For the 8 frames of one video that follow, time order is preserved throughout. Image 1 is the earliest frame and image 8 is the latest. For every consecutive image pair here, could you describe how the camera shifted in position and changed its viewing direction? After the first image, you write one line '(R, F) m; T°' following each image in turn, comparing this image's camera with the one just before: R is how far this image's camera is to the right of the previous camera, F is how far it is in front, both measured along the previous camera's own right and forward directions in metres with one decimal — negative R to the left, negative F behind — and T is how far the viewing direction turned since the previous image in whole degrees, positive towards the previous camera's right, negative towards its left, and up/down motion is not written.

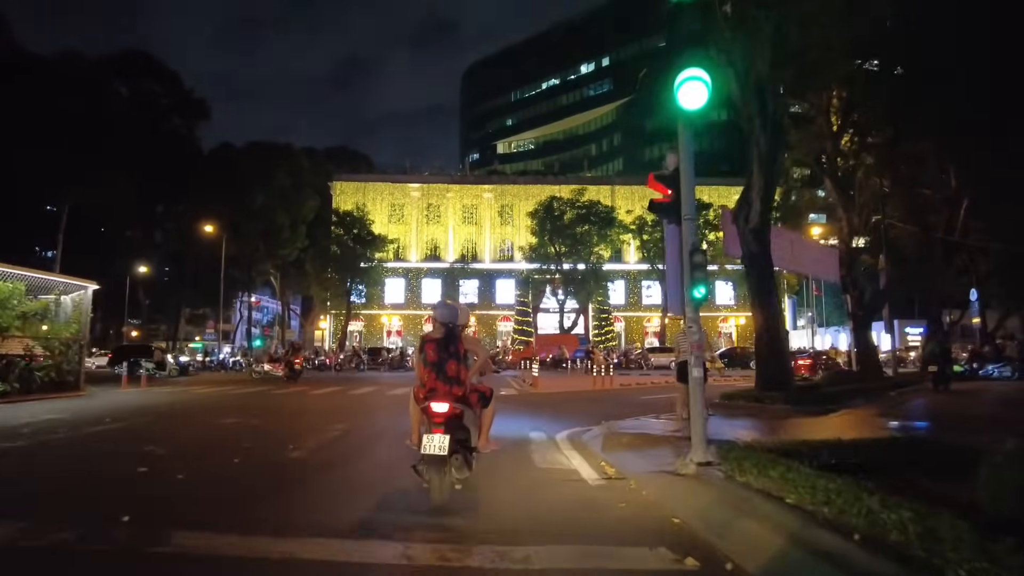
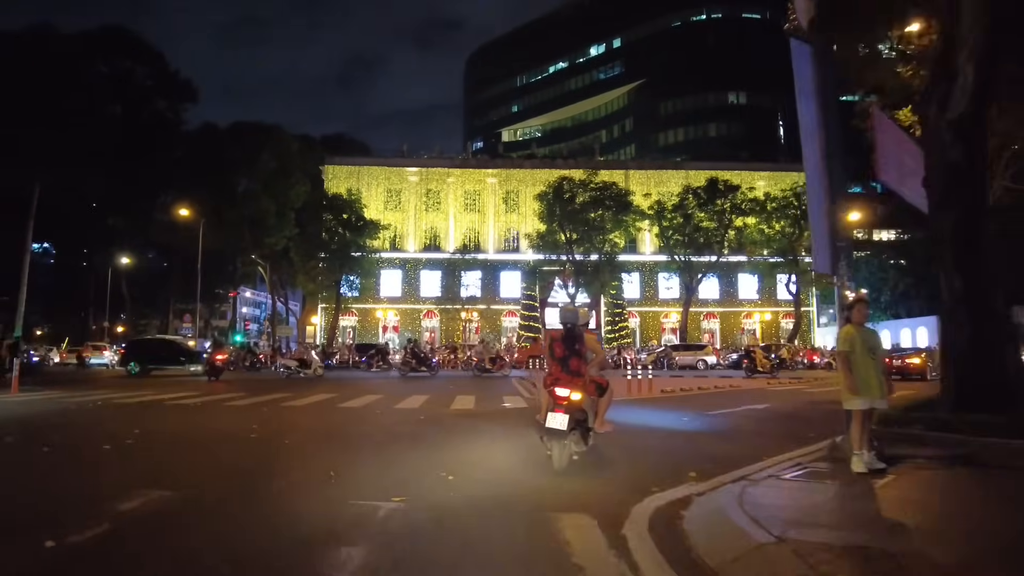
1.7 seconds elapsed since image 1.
(0.0, +5.0) m; 0°
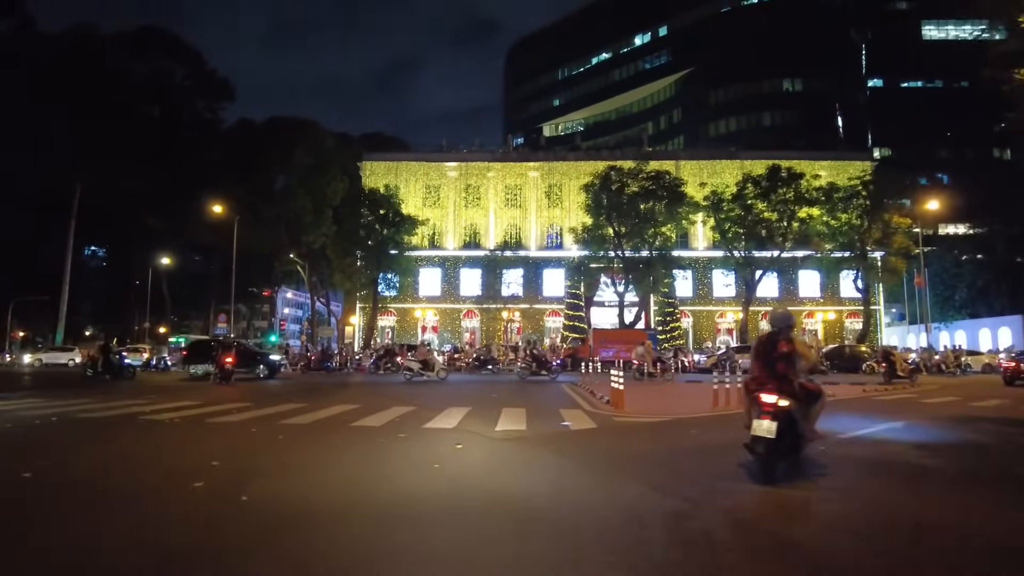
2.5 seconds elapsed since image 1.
(-0.3, +2.7) m; -3°
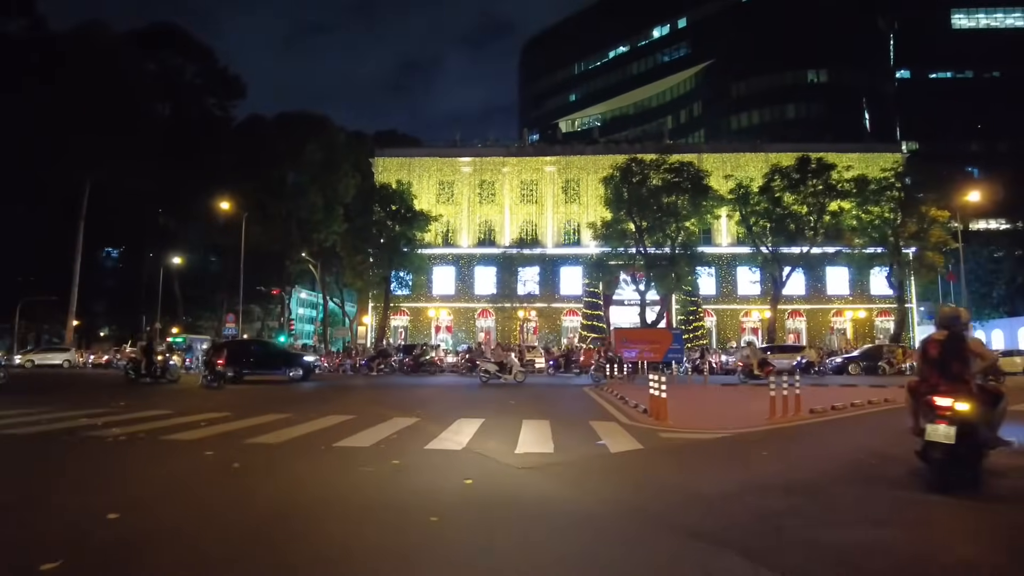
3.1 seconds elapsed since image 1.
(-0.1, +1.8) m; -1°
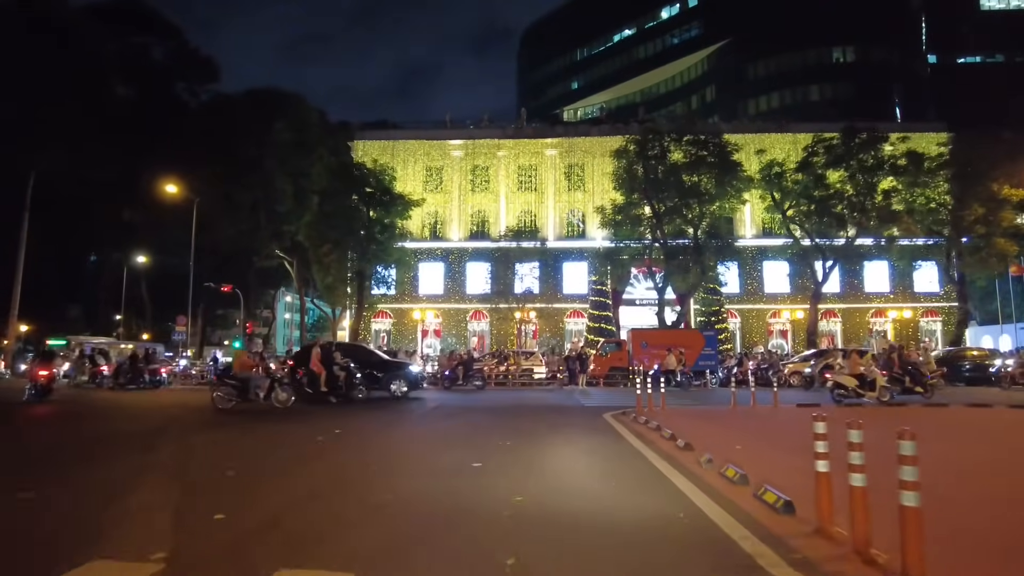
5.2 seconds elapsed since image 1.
(+0.4, +6.5) m; 0°
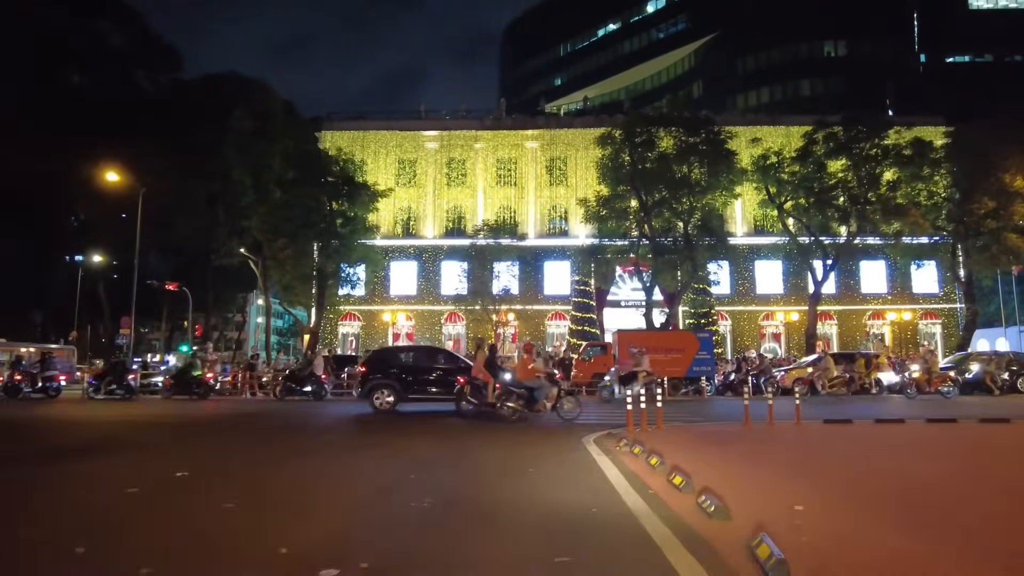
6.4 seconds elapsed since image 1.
(+0.5, +3.0) m; +1°
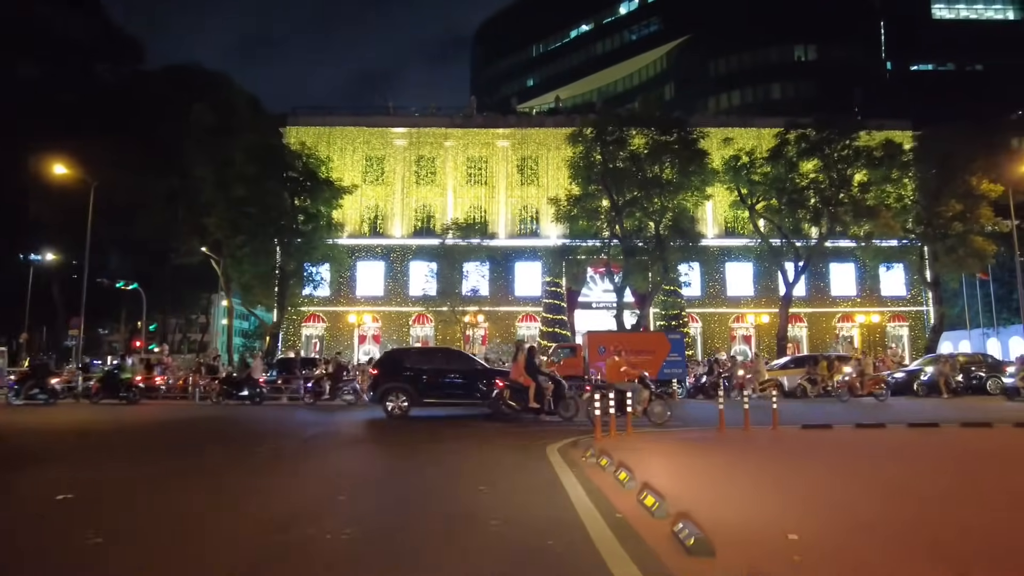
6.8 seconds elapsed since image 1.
(+0.2, +0.8) m; +2°
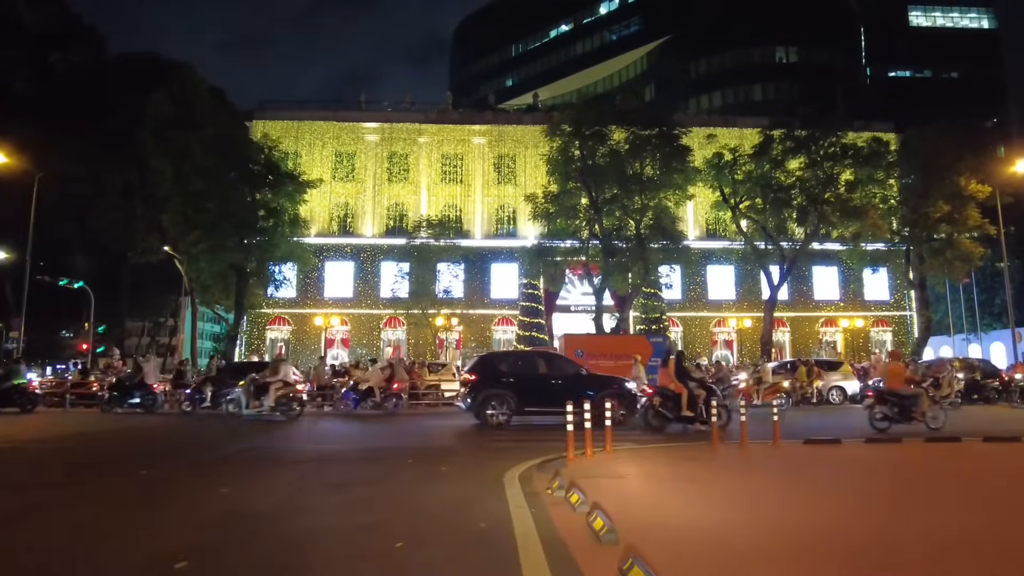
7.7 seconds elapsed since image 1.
(+0.3, +1.7) m; +2°
